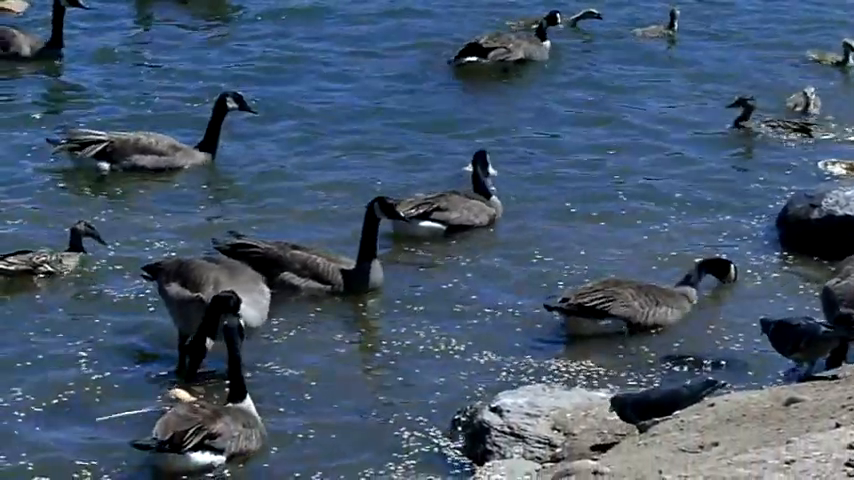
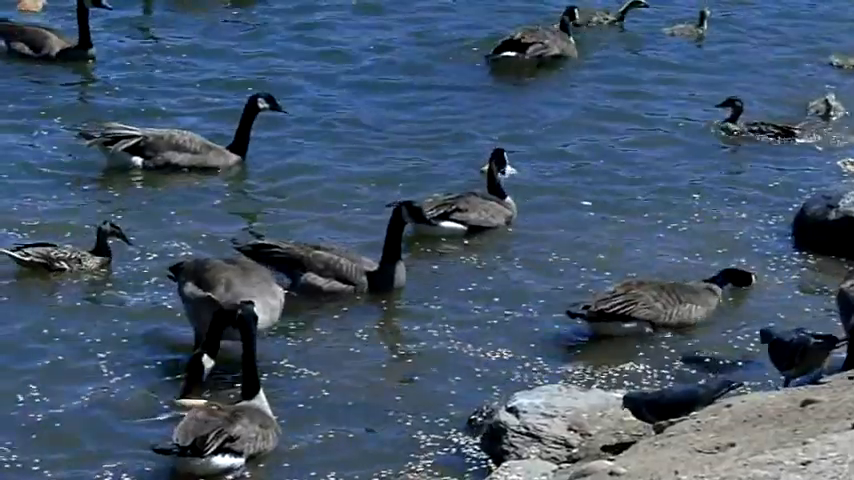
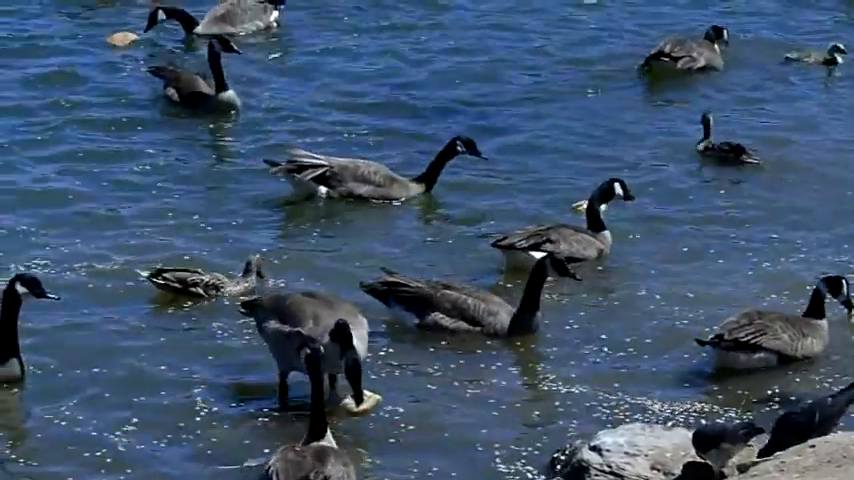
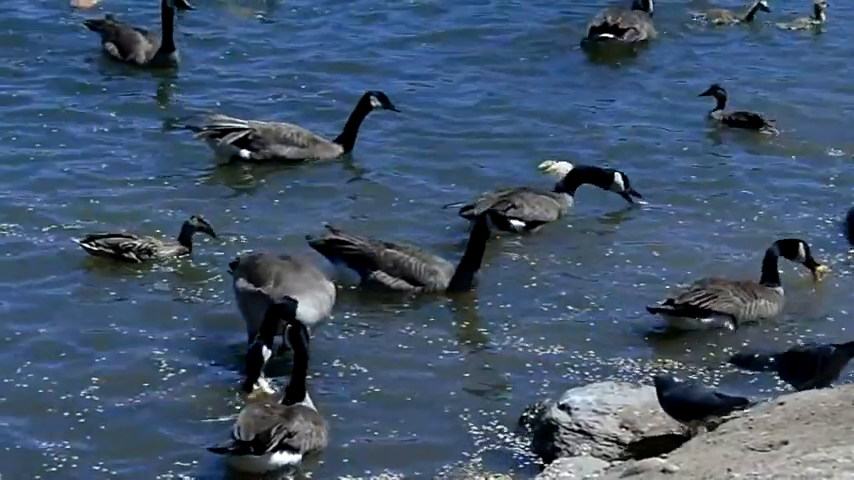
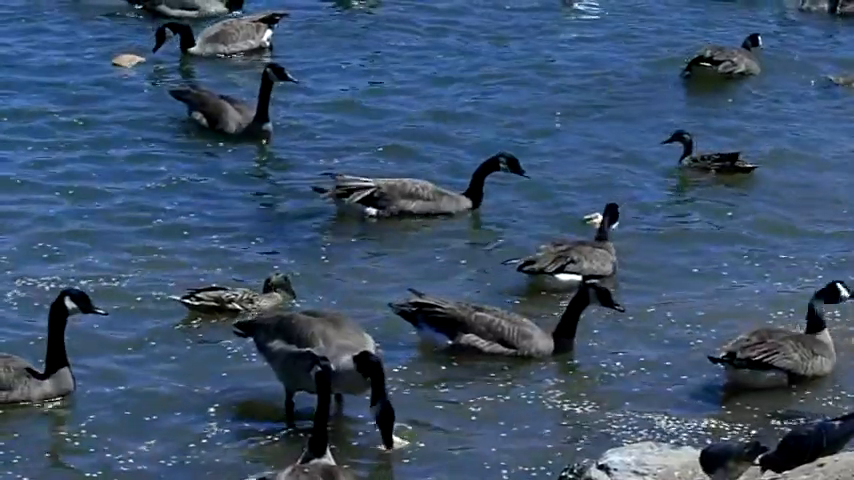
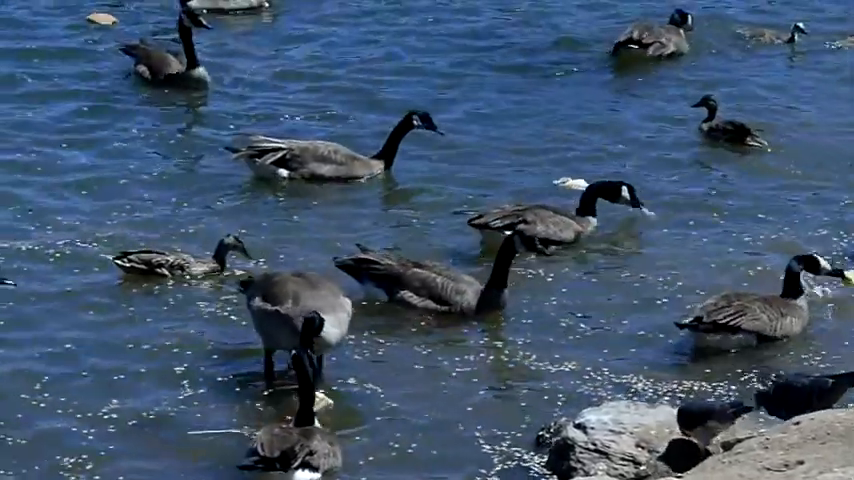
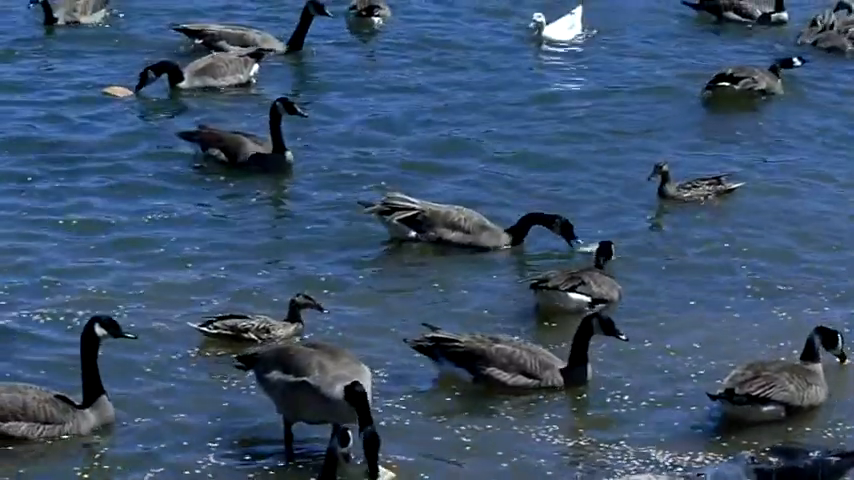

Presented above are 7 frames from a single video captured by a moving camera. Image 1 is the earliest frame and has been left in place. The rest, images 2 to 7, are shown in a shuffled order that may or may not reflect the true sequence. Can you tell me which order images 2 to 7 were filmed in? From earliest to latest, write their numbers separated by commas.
2, 4, 6, 3, 5, 7
